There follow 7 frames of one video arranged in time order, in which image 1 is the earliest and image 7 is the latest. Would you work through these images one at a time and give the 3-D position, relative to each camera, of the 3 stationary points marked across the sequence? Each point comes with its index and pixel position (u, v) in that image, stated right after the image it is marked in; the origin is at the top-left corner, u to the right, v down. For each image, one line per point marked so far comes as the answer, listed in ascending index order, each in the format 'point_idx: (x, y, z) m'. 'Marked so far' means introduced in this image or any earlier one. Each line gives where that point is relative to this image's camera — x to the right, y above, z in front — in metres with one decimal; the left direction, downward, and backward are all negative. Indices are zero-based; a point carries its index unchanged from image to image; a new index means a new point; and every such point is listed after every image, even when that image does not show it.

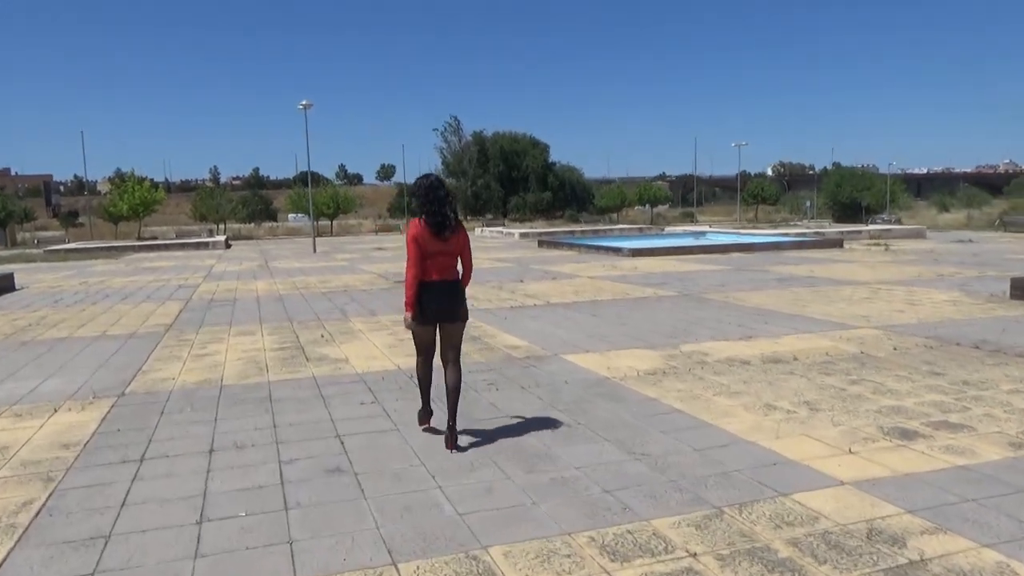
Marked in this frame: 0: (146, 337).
0: (-4.8, -0.6, +9.9) m
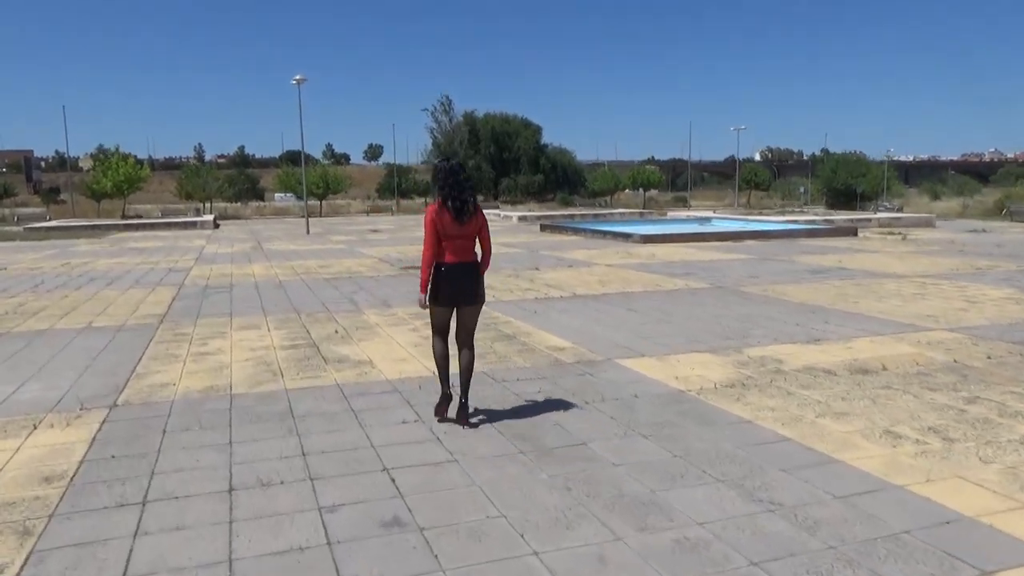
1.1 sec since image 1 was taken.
0: (-4.4, -0.5, +8.9) m
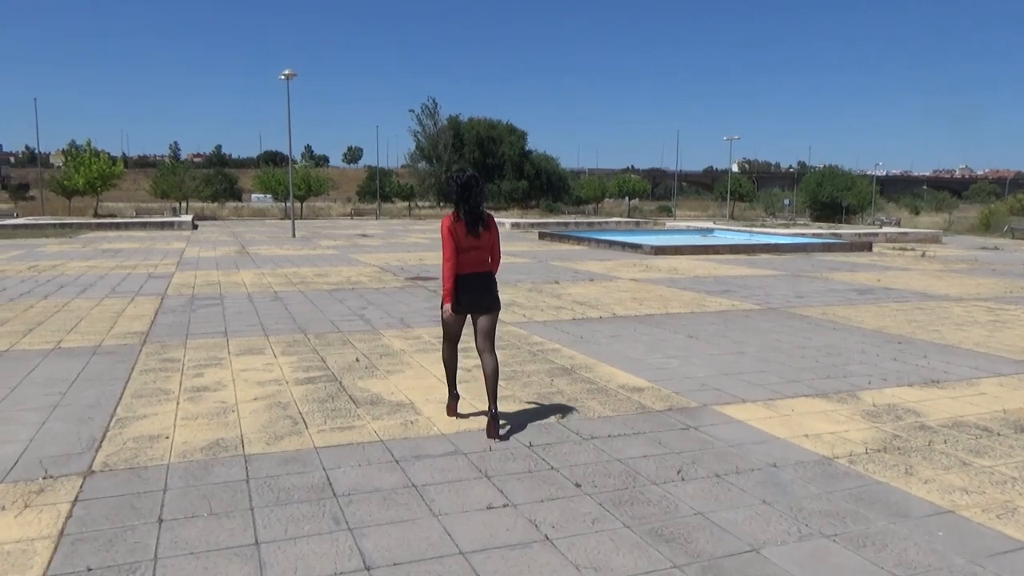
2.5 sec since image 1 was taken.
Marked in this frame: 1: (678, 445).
0: (-3.9, -0.6, +7.5) m
1: (+1.0, -1.0, +4.7) m
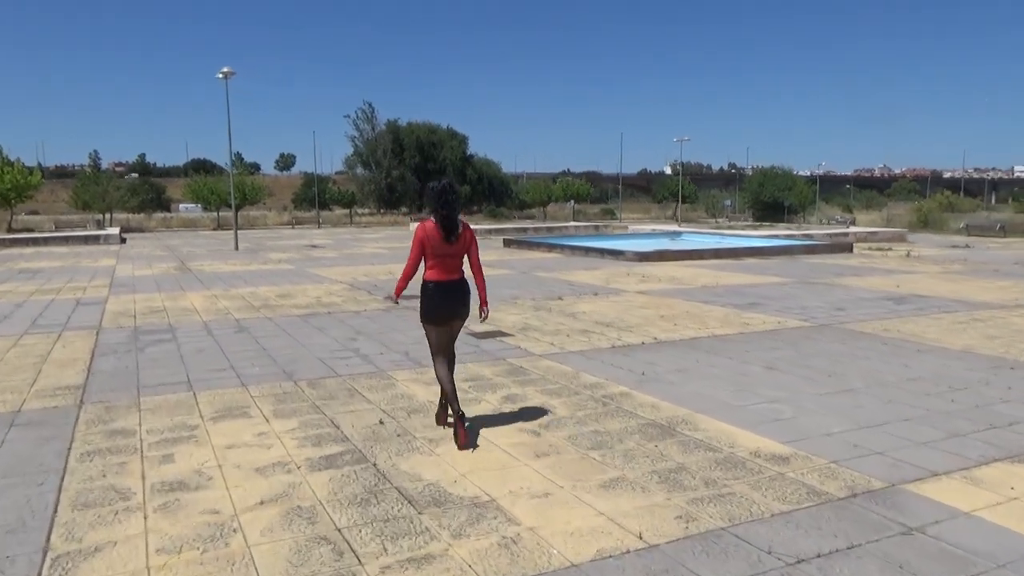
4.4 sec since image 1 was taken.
0: (-3.4, -1.0, +5.5) m
1: (+1.7, -1.2, +3.2) m
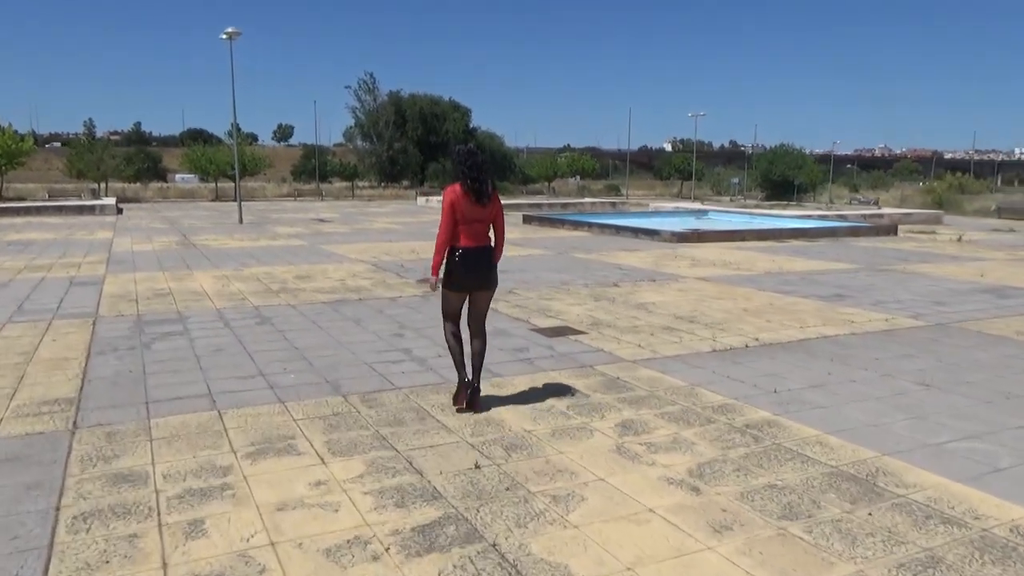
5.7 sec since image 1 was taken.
0: (-2.7, -0.9, +4.1) m
1: (+2.5, -1.3, +1.9) m
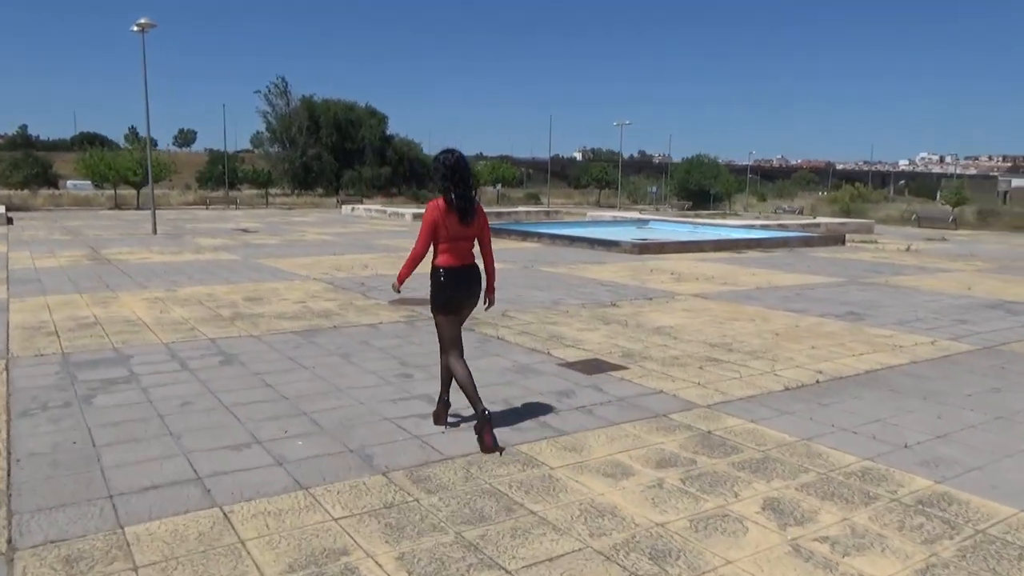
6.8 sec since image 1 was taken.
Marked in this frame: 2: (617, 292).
0: (-2.0, -1.2, +2.7) m
1: (+3.4, -1.4, +1.0) m
2: (+1.5, 0.0, +11.0) m
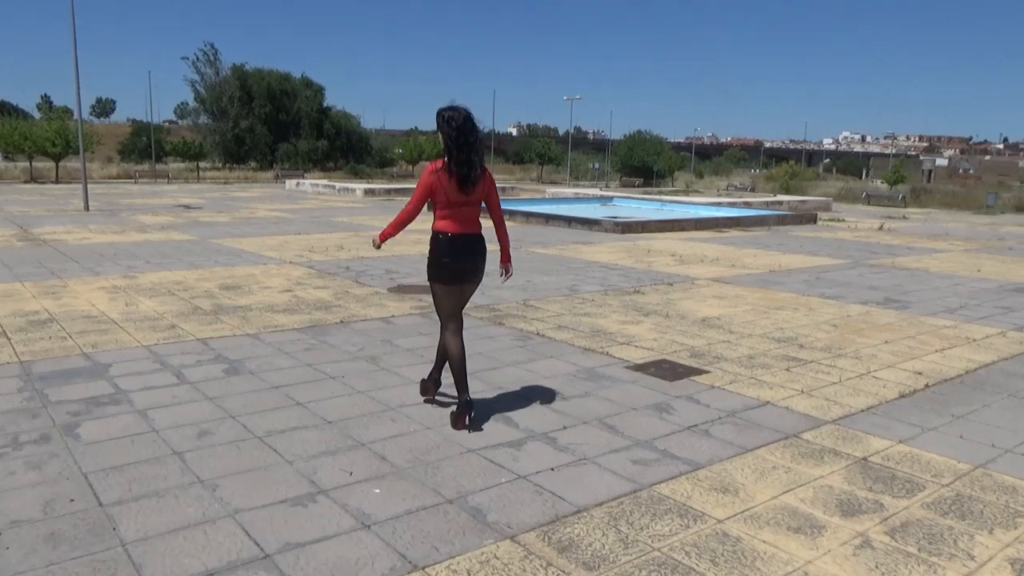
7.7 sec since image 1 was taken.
0: (-1.2, -1.2, +1.6) m
1: (+4.3, -1.5, +0.4) m
2: (+1.6, +0.2, +10.2) m
